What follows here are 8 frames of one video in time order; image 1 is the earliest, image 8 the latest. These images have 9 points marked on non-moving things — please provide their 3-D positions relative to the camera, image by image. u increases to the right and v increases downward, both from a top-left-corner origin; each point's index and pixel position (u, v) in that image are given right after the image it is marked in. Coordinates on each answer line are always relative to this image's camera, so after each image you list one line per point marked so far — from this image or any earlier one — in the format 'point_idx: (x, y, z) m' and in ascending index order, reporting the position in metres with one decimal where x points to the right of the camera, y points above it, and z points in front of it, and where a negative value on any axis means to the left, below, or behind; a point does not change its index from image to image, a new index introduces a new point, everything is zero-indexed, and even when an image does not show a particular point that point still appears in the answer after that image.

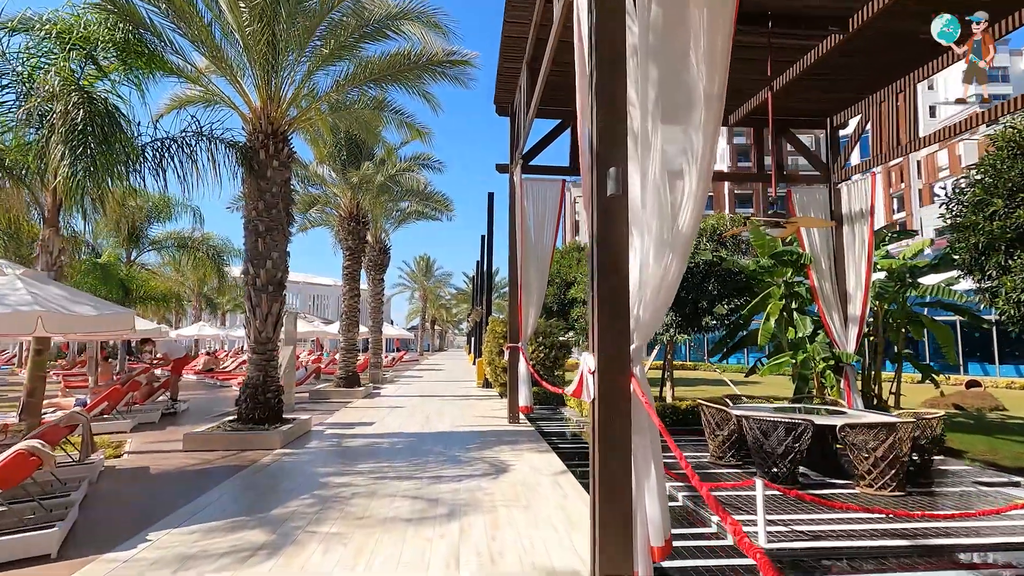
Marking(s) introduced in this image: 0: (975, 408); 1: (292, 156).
0: (+10.3, -2.6, +11.9) m
1: (-3.1, +1.9, +7.6) m
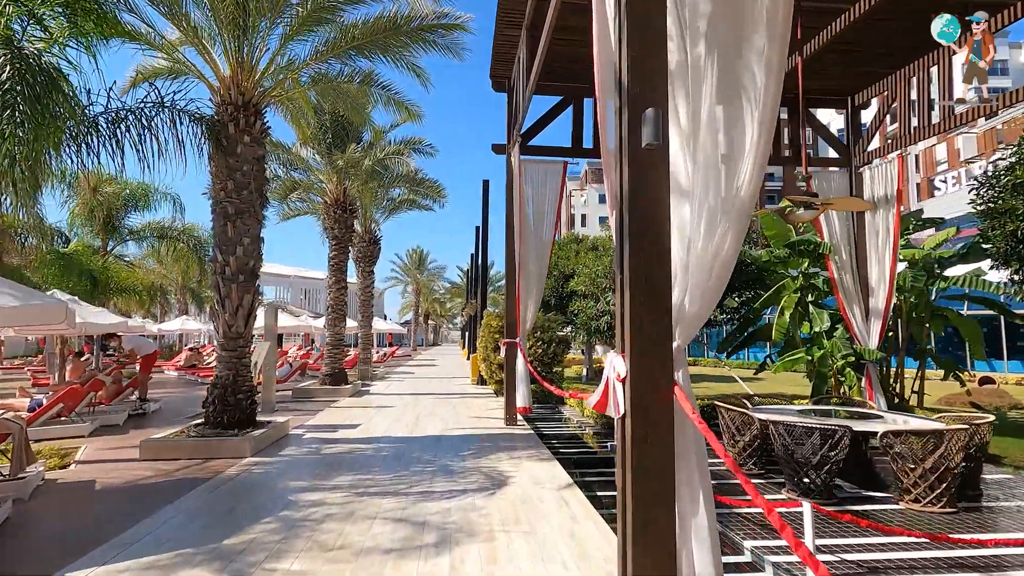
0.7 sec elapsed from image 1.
0: (+10.2, -2.5, +11.4) m
1: (-3.2, +2.0, +6.9) m
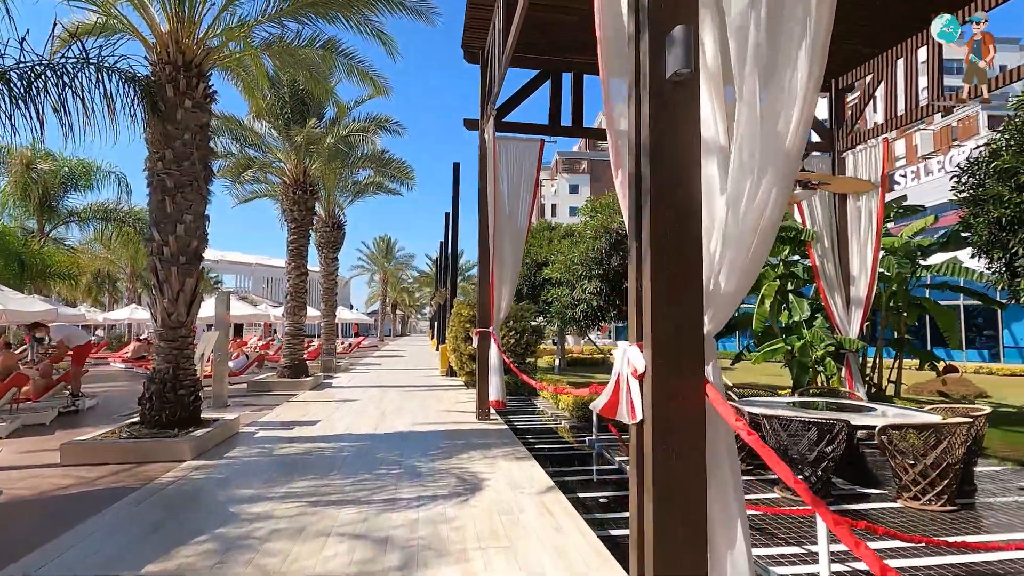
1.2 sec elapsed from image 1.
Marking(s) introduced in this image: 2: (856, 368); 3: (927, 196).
0: (+9.6, -2.3, +11.5) m
1: (-3.5, +2.2, +6.2) m
2: (+5.2, -1.2, +8.1) m
3: (+13.9, +3.1, +17.9) m
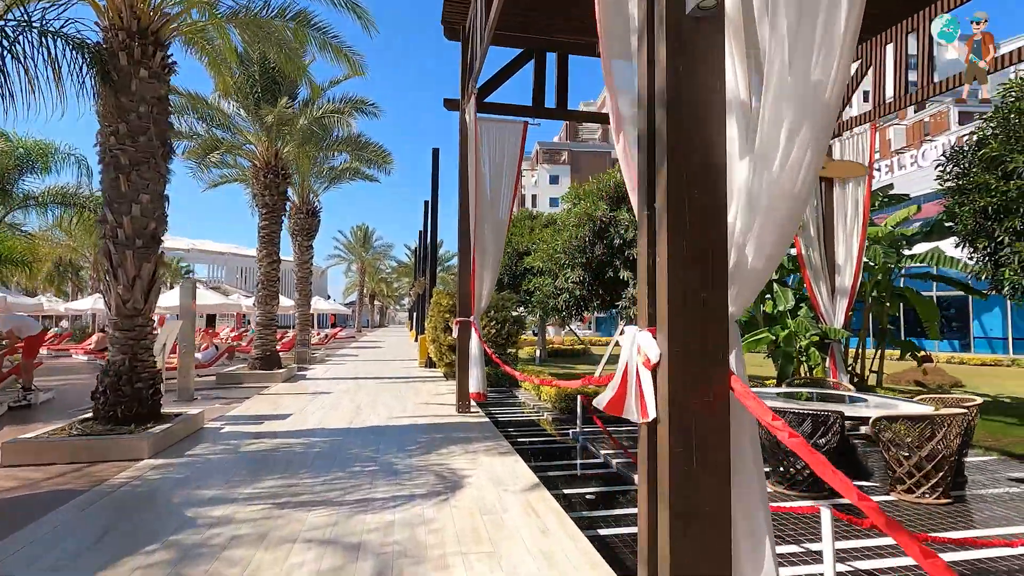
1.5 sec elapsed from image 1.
0: (+9.2, -2.1, +11.6) m
1: (-3.7, +2.4, +5.7) m
2: (+4.9, -1.0, +8.0) m
3: (+13.2, +3.4, +18.0) m
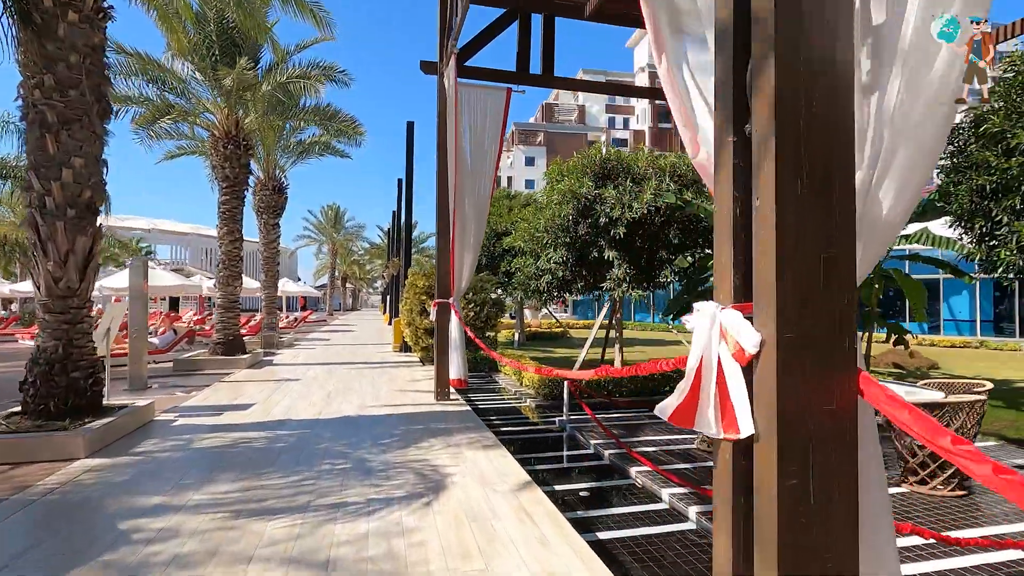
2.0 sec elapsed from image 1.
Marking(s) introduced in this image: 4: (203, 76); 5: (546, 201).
0: (+8.7, -1.7, +11.6) m
1: (-3.8, +2.6, +5.0) m
2: (+4.6, -0.8, +7.8) m
3: (+12.5, +3.9, +18.1) m
4: (-5.2, +3.6, +9.1) m
5: (+0.7, +1.6, +10.0) m
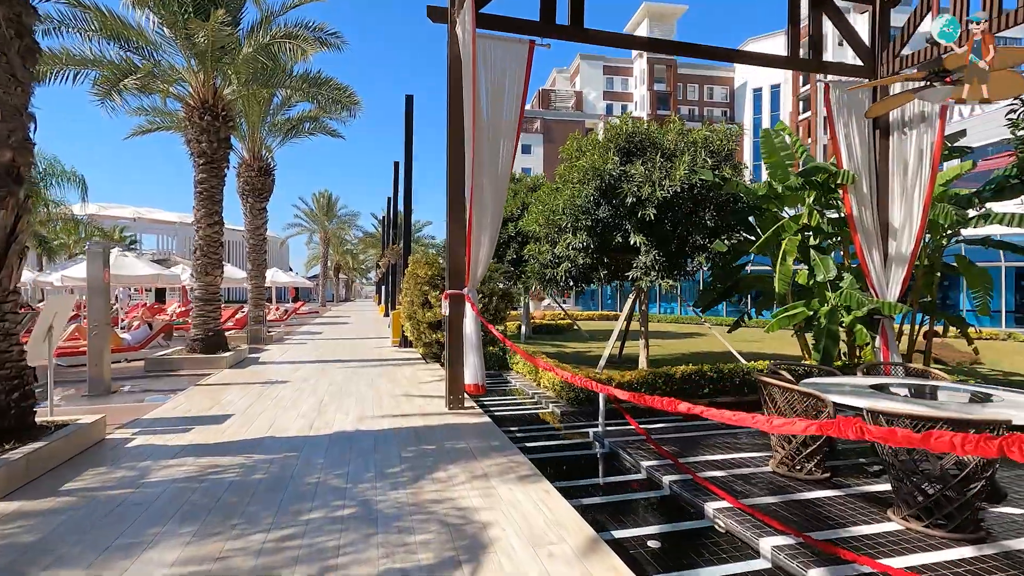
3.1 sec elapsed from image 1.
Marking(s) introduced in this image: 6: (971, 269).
0: (+9.0, -1.5, +10.7) m
1: (-3.5, +2.7, +3.9) m
2: (+4.9, -0.6, +6.9) m
3: (+12.6, +4.3, +17.2) m
4: (-5.0, +3.7, +7.9) m
5: (+0.9, +1.8, +9.0) m
6: (+6.5, +0.3, +7.6) m
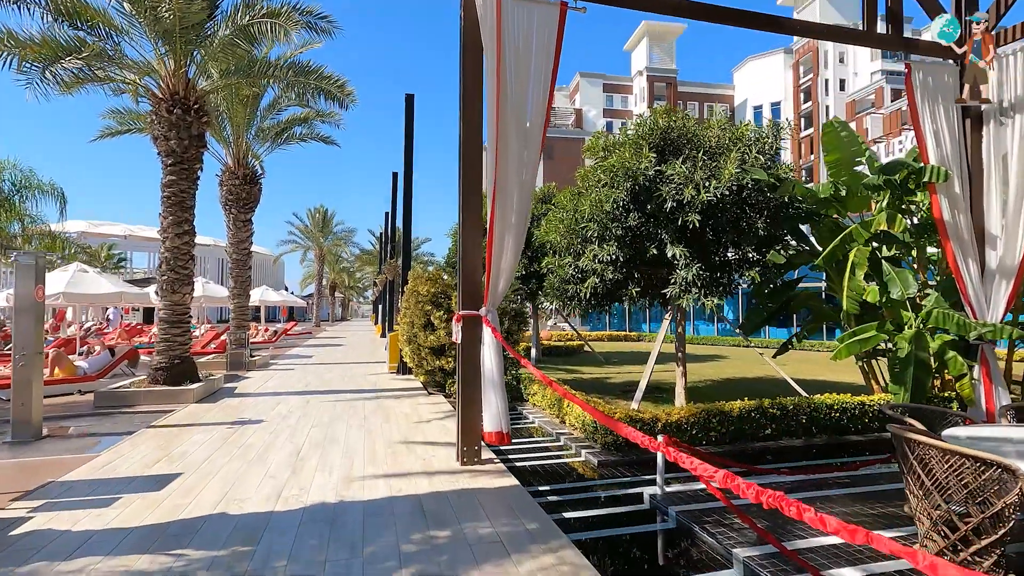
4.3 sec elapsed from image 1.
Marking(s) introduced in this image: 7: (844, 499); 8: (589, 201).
0: (+9.2, -1.8, +9.5) m
1: (-3.3, +2.5, +2.8) m
2: (+5.1, -0.8, +5.7) m
3: (+12.8, +3.7, +16.1) m
4: (-4.8, +3.5, +6.8) m
5: (+1.1, +1.5, +7.8) m
6: (+6.8, +0.1, +6.4) m
7: (+2.7, -1.7, +4.4) m
8: (+1.1, +1.2, +7.5) m
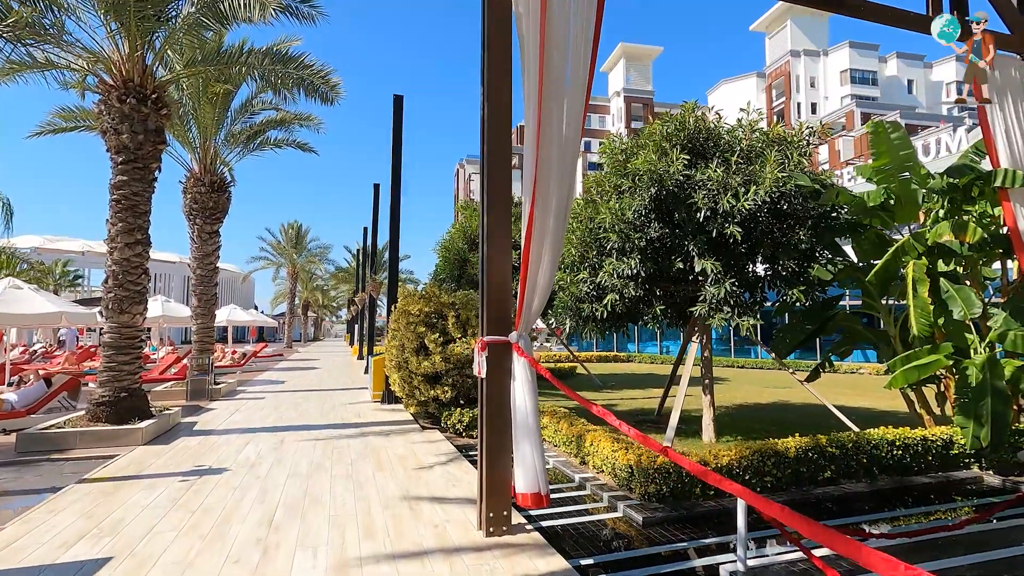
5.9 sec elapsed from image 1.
0: (+9.2, -2.1, +9.0) m
1: (-2.9, +2.5, +1.8) m
2: (+5.3, -1.0, +4.9) m
3: (+12.5, +3.2, +15.9) m
4: (-4.6, +3.3, +5.8) m
5: (+1.2, +1.3, +7.0) m
6: (+6.9, -0.1, +5.8) m
7: (+3.0, -1.9, +3.5) m
8: (+1.2, +1.0, +6.7) m
